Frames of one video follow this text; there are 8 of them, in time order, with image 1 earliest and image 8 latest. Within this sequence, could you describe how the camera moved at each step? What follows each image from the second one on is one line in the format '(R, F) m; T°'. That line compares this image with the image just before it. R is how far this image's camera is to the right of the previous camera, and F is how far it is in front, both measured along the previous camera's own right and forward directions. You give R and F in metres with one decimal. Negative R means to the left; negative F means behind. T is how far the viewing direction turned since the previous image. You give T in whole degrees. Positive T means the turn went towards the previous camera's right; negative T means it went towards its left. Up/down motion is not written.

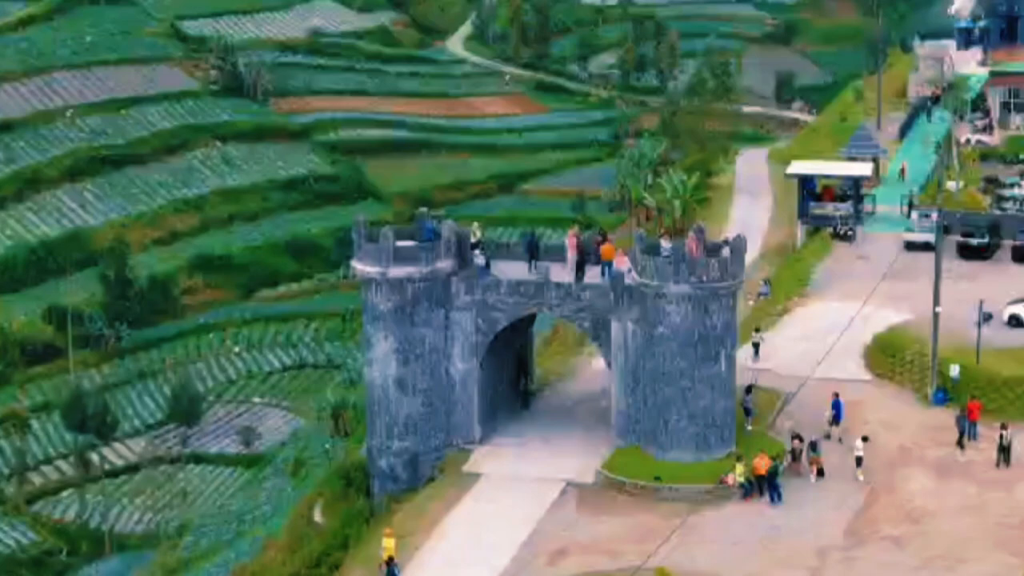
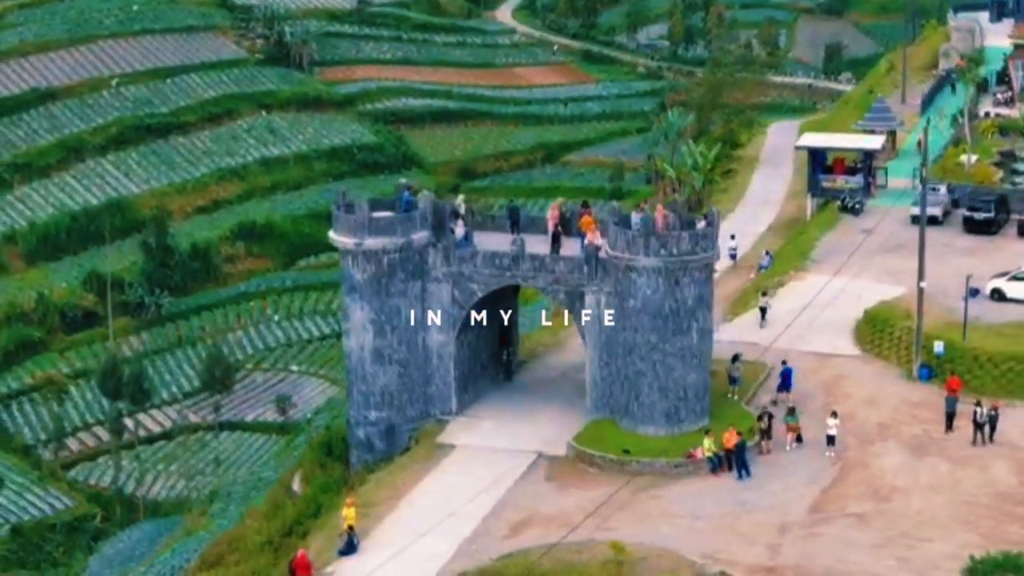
(+2.3, +0.1) m; -3°
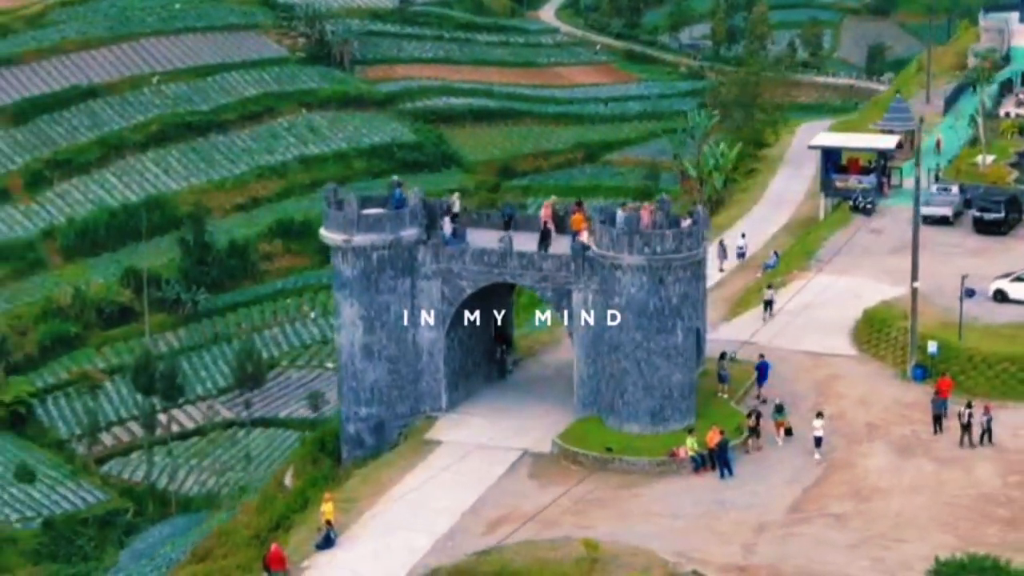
(+1.7, 0.0) m; -2°
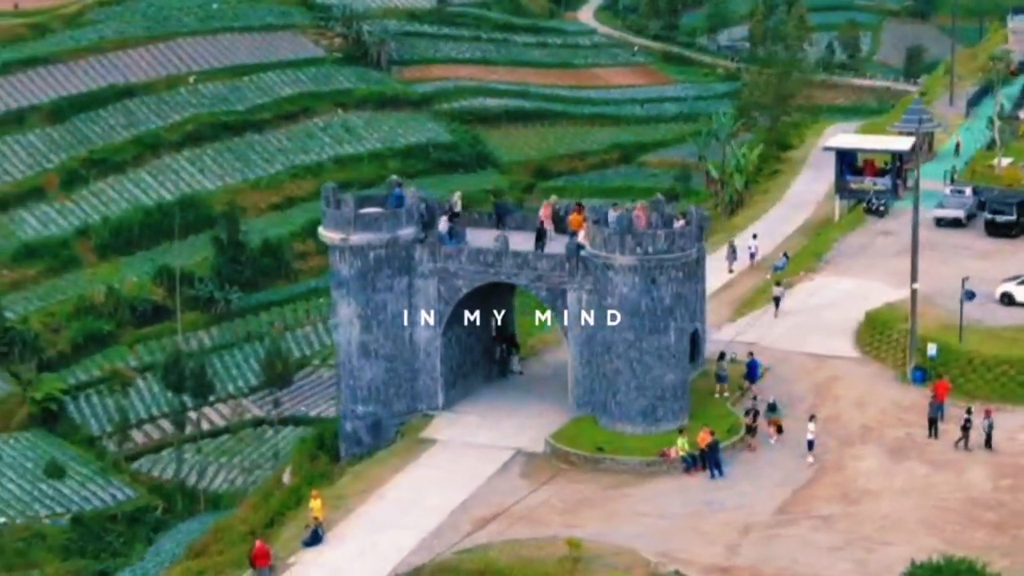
(+1.3, 0.0) m; -2°
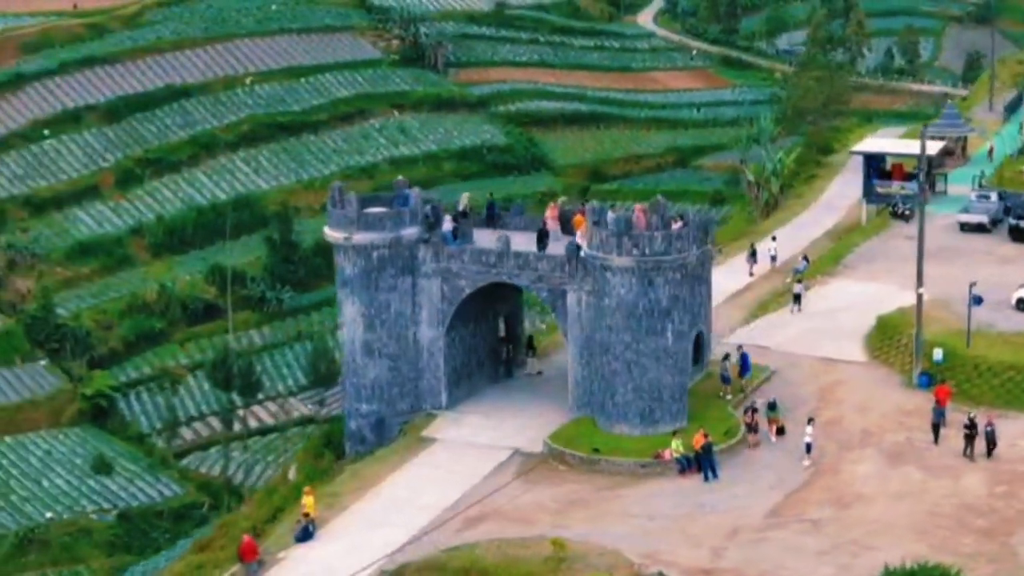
(+1.8, -0.1) m; -3°
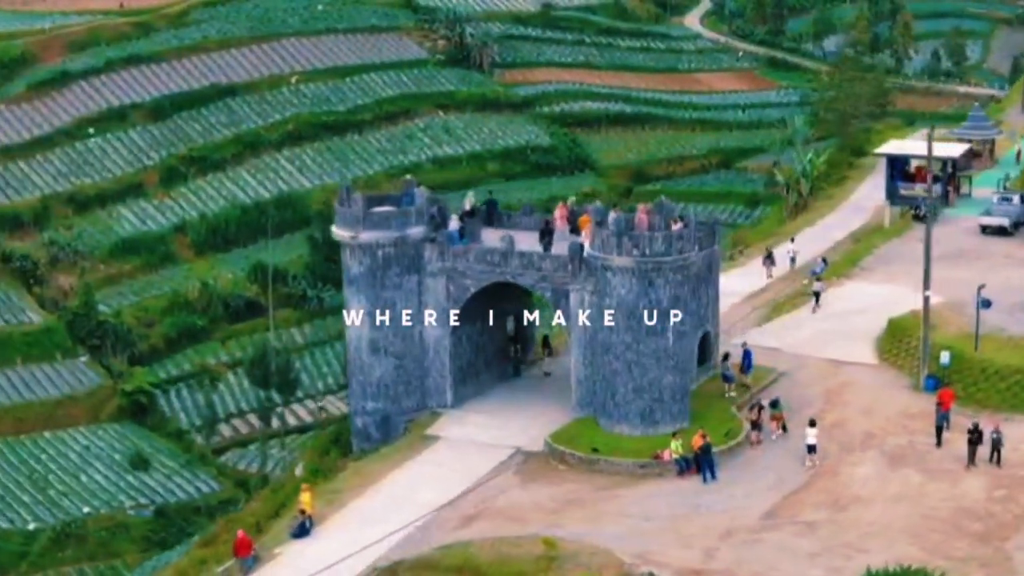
(+1.3, -0.1) m; -2°
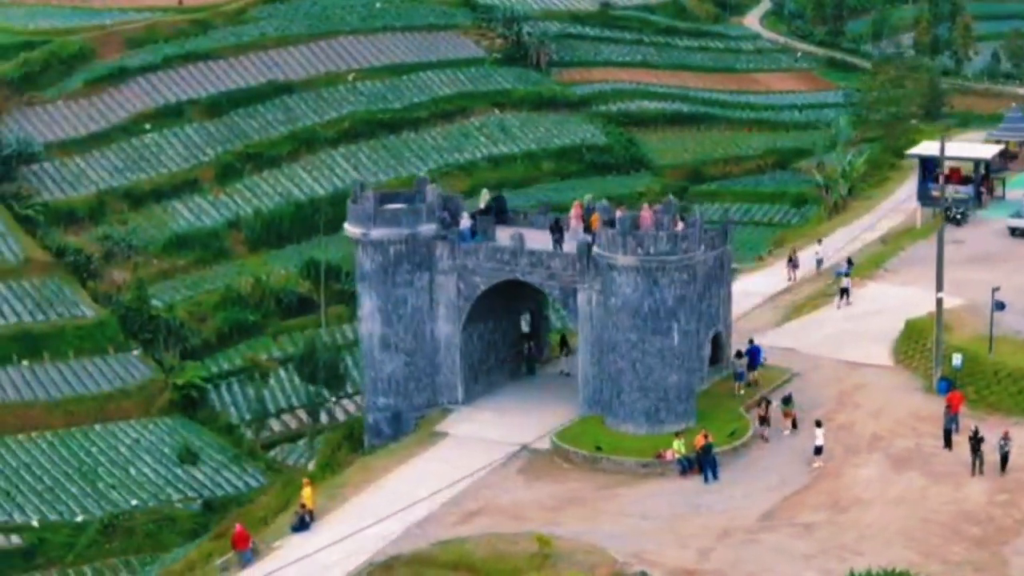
(+1.5, -0.1) m; -2°
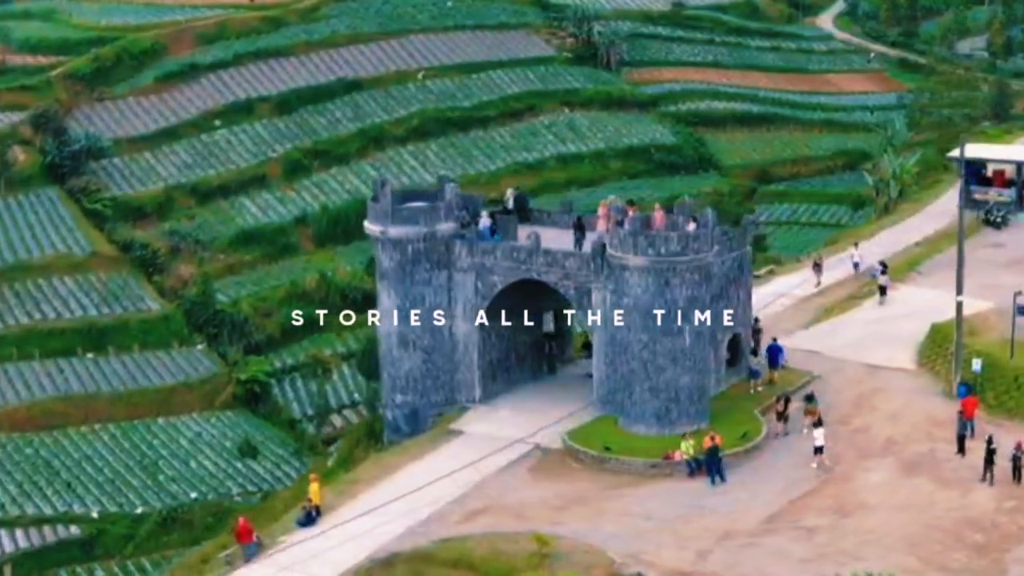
(+1.7, -0.1) m; -3°
